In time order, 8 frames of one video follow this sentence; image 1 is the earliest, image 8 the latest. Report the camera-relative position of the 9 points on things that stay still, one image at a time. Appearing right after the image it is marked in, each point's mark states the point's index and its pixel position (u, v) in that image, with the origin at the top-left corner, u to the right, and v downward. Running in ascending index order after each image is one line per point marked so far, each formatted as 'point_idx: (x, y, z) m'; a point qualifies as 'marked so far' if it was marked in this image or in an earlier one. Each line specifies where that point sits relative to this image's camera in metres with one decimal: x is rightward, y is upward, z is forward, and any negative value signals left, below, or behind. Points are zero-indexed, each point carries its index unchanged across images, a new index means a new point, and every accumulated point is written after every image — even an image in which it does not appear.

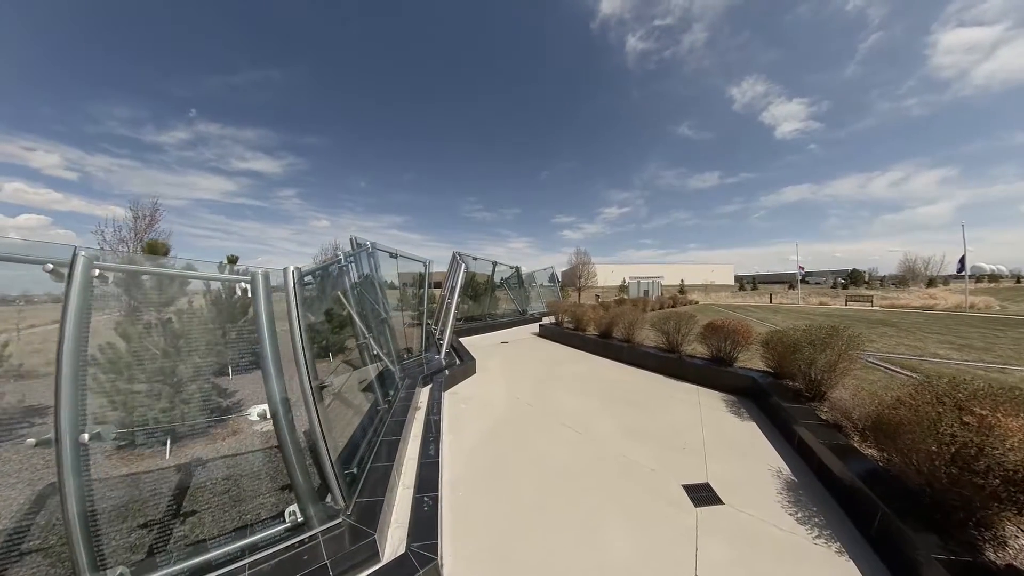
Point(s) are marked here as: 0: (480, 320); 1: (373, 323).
0: (-0.9, -1.0, +10.5) m
1: (-1.8, -0.5, +4.5) m
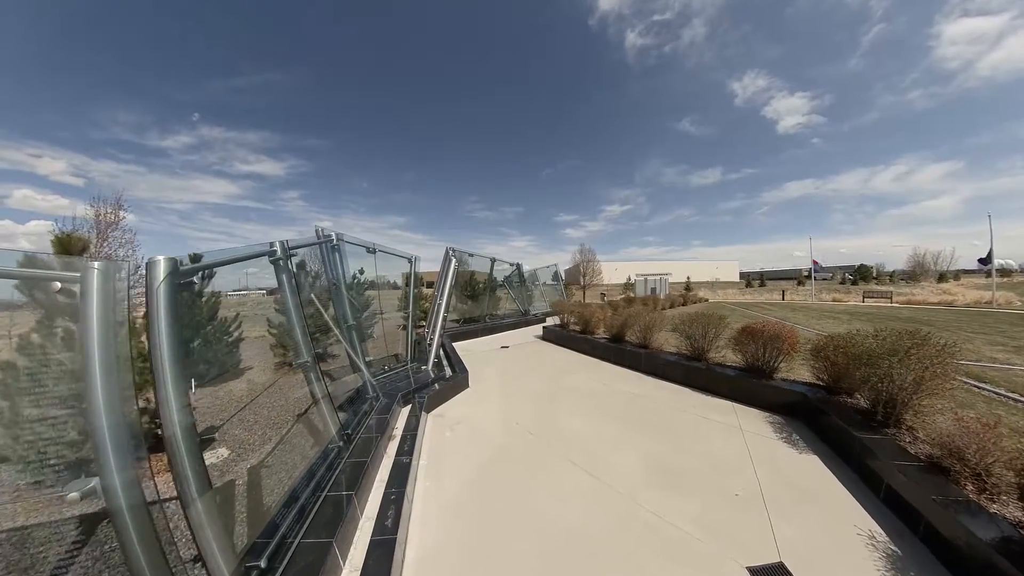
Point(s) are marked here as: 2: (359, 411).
0: (-0.9, -0.9, +9.8) m
1: (-1.8, -0.5, +3.8) m
2: (-1.6, -1.2, +3.4) m
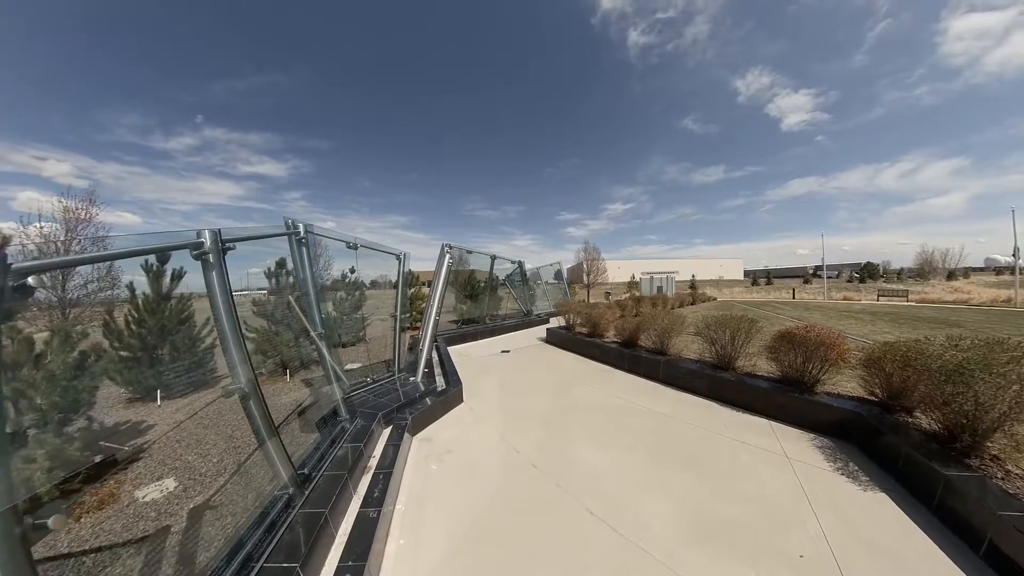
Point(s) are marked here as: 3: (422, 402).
0: (-0.8, -0.9, +9.3) m
1: (-1.8, -0.5, +3.3) m
2: (-1.6, -1.2, +2.8) m
3: (-1.0, -1.2, +3.6) m
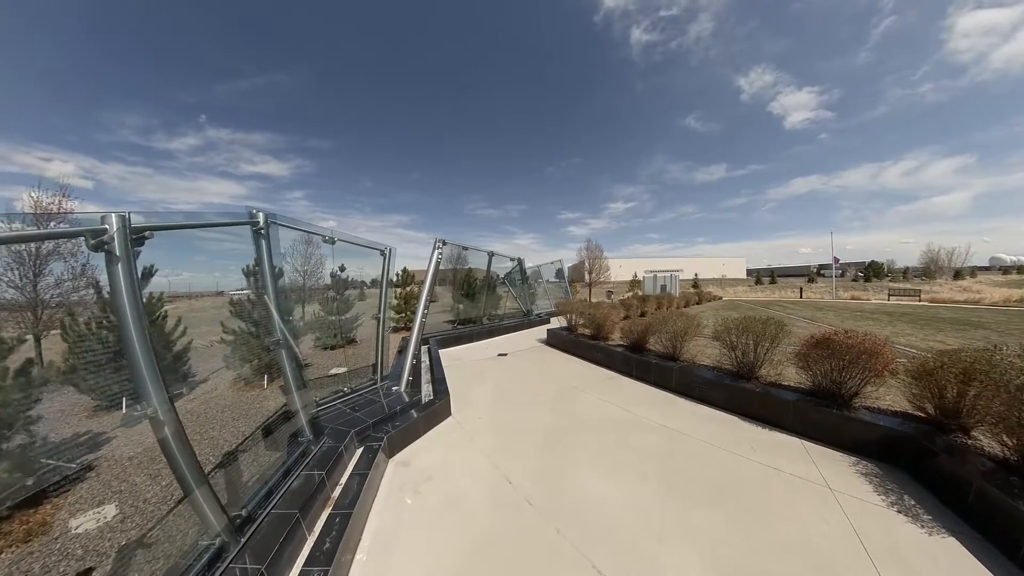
0: (-0.9, -0.9, +8.9) m
1: (-1.9, -0.5, +2.9) m
2: (-1.6, -1.2, +2.4) m
3: (-1.0, -1.2, +3.2) m
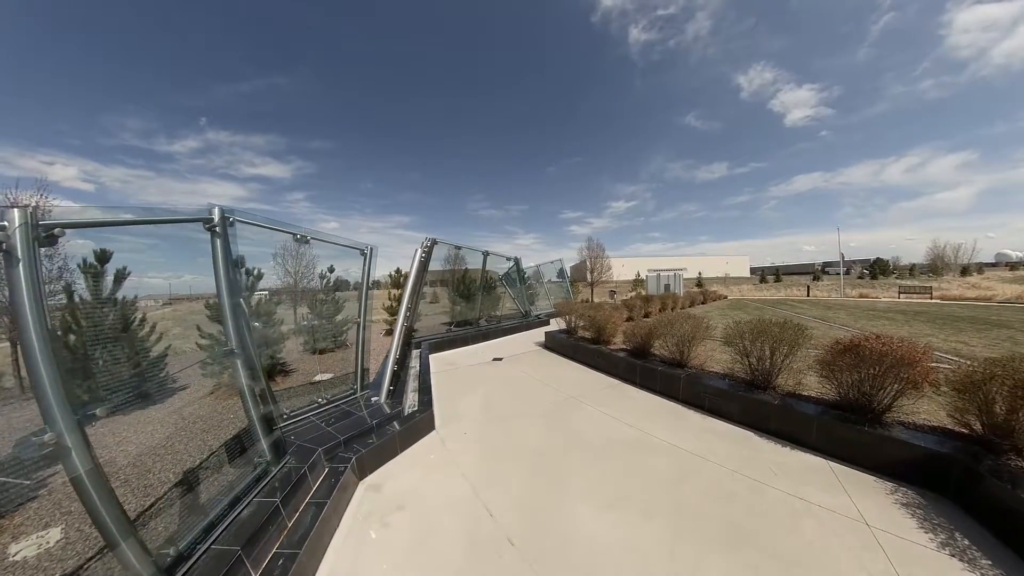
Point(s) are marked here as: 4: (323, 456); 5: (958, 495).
0: (-0.9, -0.9, +8.5) m
1: (-2.0, -0.5, +2.6) m
2: (-1.7, -1.2, +2.1) m
3: (-1.1, -1.2, +2.8) m
4: (-1.4, -1.2, +2.6) m
5: (+2.7, -1.2, +2.1) m
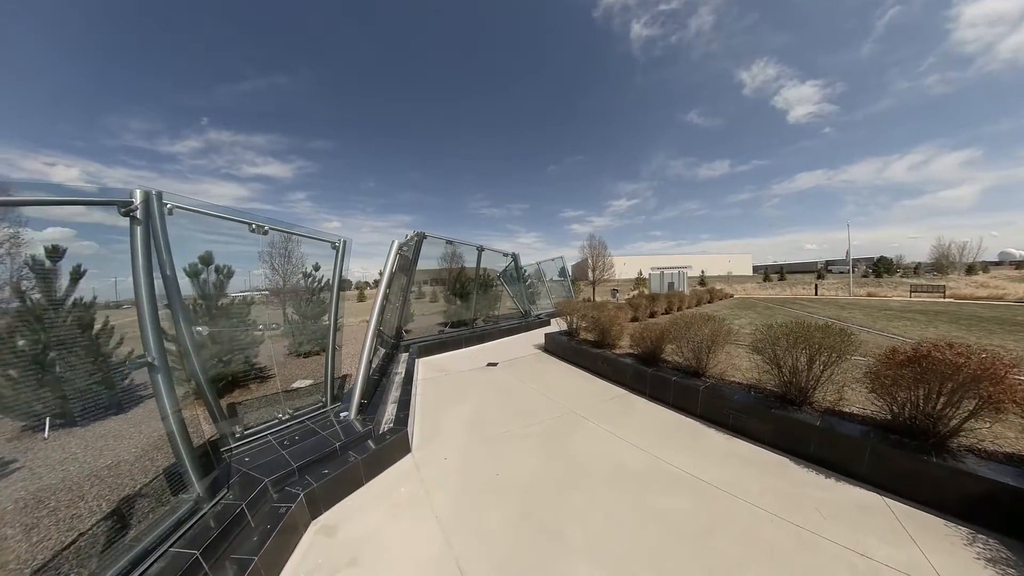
0: (-1.0, -0.9, +8.1) m
1: (-2.0, -0.5, +2.1) m
2: (-1.8, -1.2, +1.7) m
3: (-1.2, -1.2, +2.4) m
4: (-1.4, -1.2, +2.1) m
5: (+2.6, -1.2, +1.6) m
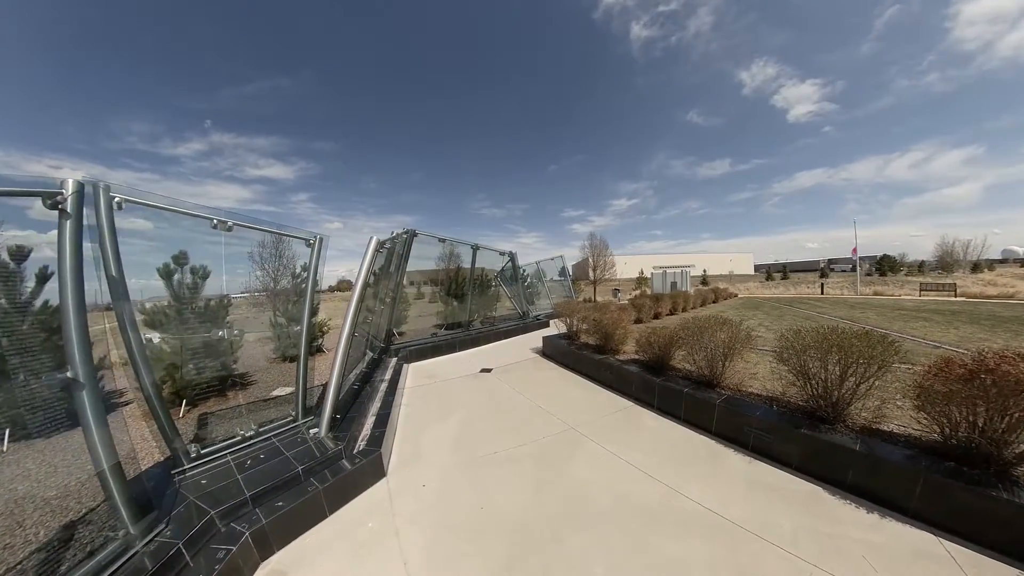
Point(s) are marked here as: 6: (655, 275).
0: (-1.0, -0.9, +7.8) m
1: (-2.1, -0.5, +1.8) m
2: (-1.8, -1.2, +1.3) m
3: (-1.3, -1.2, +2.1) m
4: (-1.5, -1.2, +1.8) m
5: (+2.5, -1.2, +1.3) m
6: (+7.8, +0.6, +19.4) m
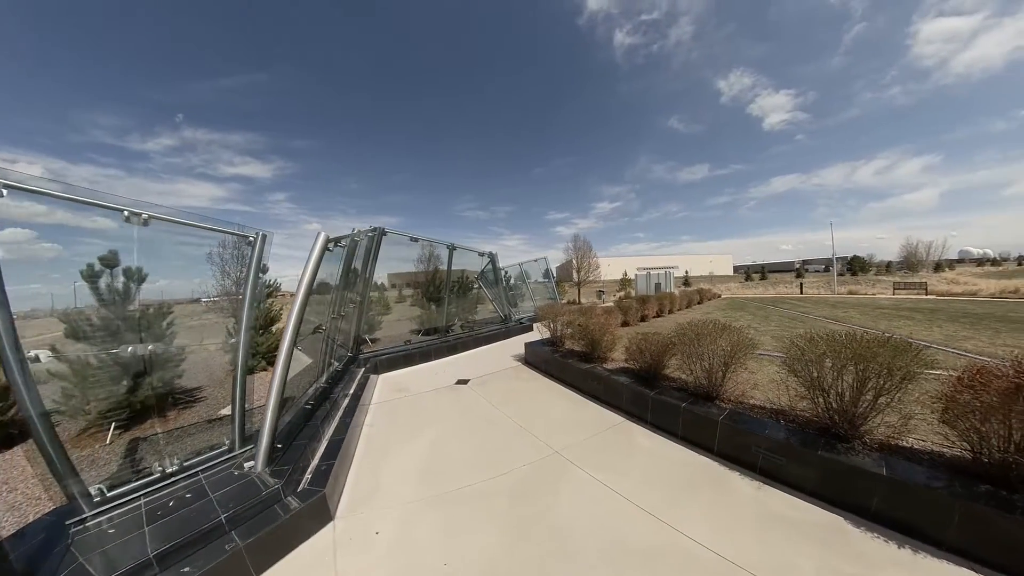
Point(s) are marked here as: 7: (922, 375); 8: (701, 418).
0: (-1.4, -0.9, +7.3) m
1: (-2.2, -0.5, +1.3) m
2: (-1.9, -1.3, +0.9) m
3: (-1.4, -1.2, +1.6) m
4: (-1.6, -1.3, +1.4) m
5: (+2.4, -1.2, +1.0) m
6: (+6.9, +0.6, +19.4) m
7: (+2.1, -0.4, +1.9) m
8: (+1.4, -0.9, +2.4) m
